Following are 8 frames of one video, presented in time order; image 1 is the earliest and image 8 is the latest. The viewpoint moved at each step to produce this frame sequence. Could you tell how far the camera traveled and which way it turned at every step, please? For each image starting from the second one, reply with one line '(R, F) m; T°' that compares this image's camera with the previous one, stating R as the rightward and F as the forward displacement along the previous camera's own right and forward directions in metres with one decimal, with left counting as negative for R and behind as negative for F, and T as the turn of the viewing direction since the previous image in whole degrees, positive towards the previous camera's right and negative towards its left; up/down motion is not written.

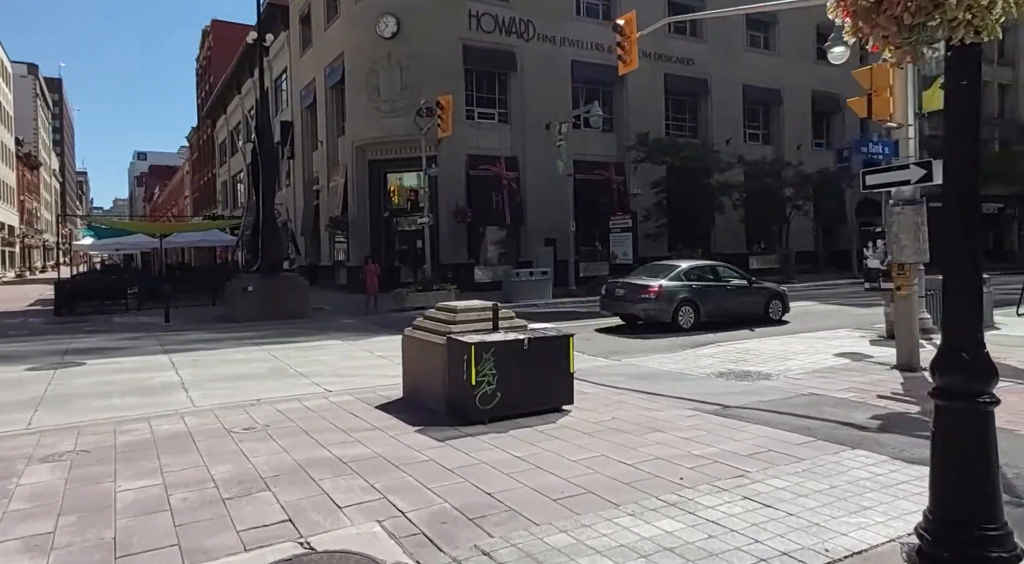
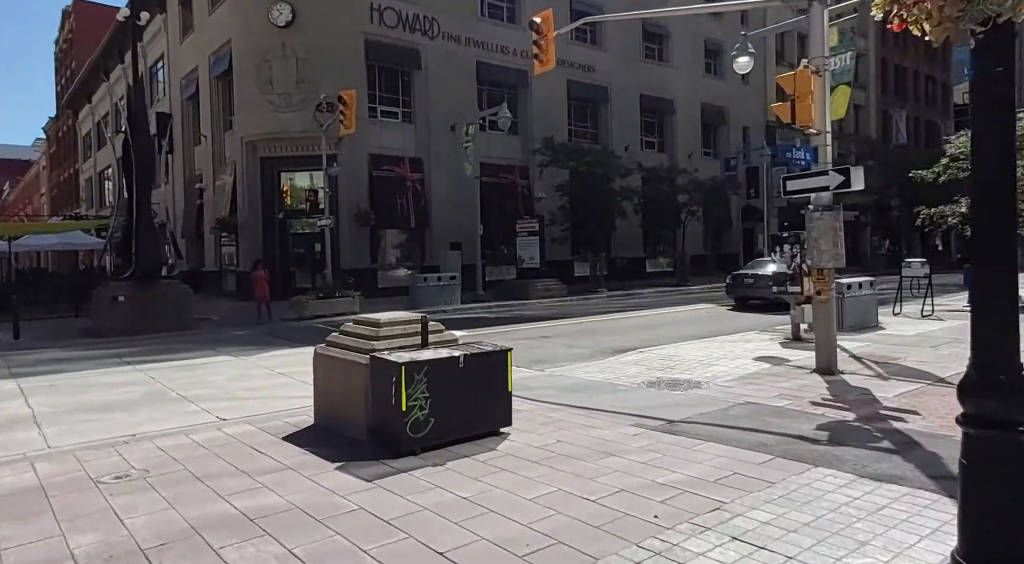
(-0.3, +0.6) m; +8°
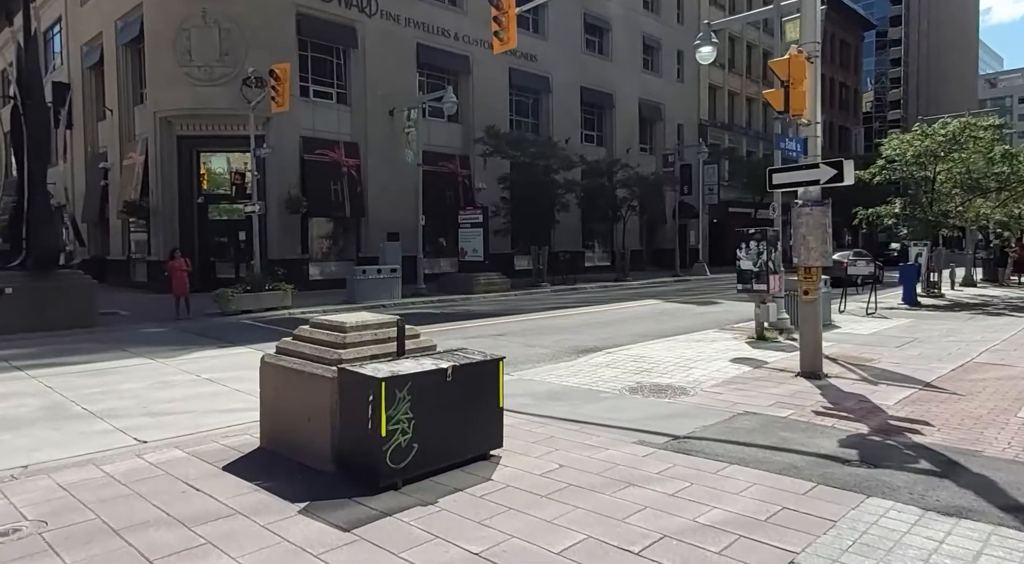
(-0.5, +0.9) m; +6°
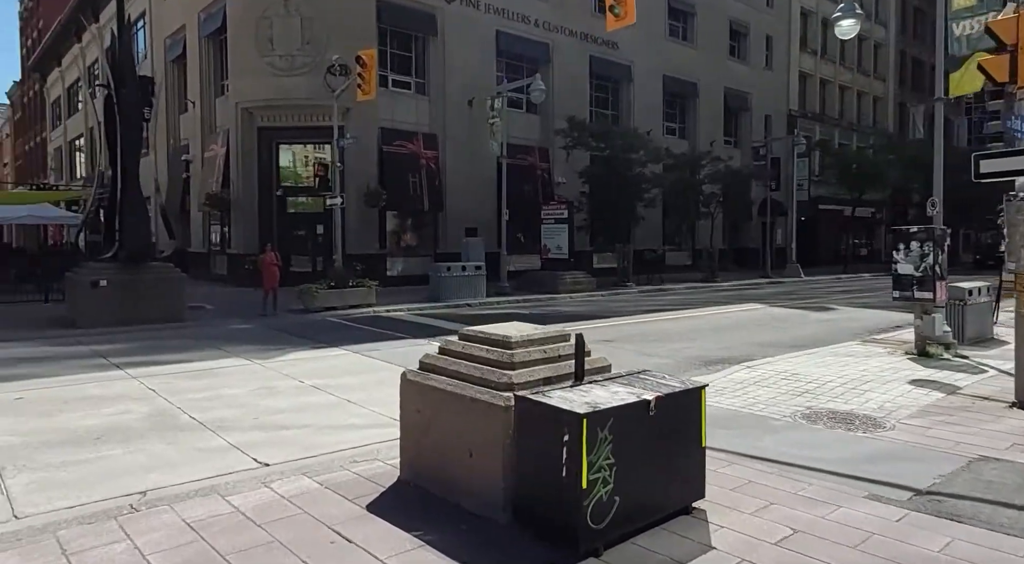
(-0.9, +1.0) m; -4°
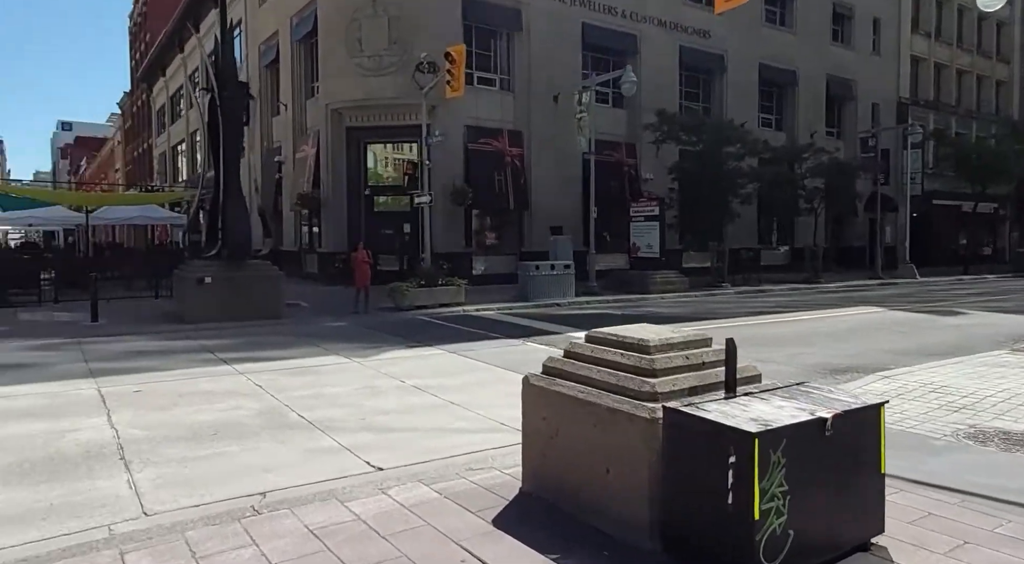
(-0.3, +0.4) m; -6°
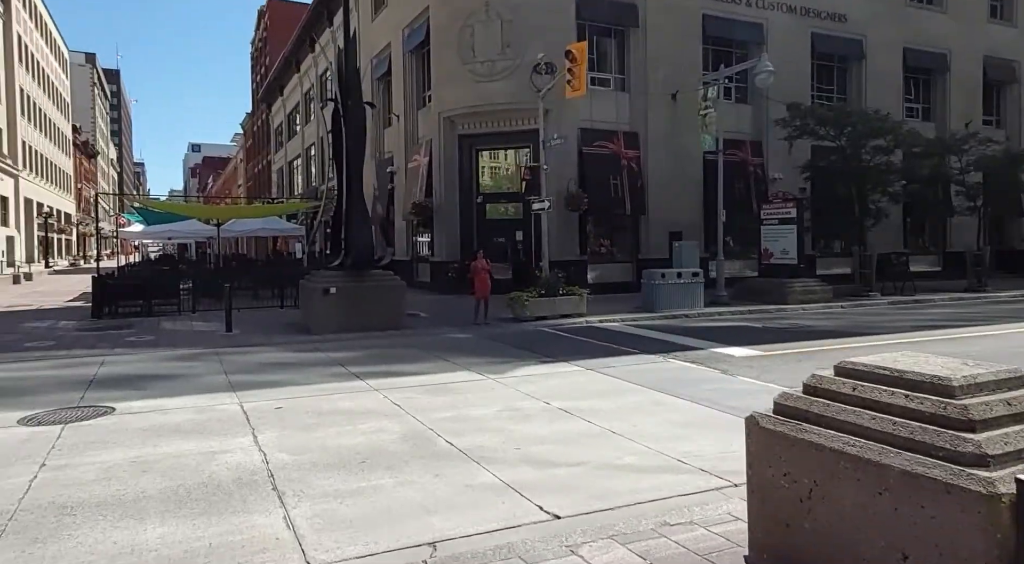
(-0.6, +0.6) m; -8°
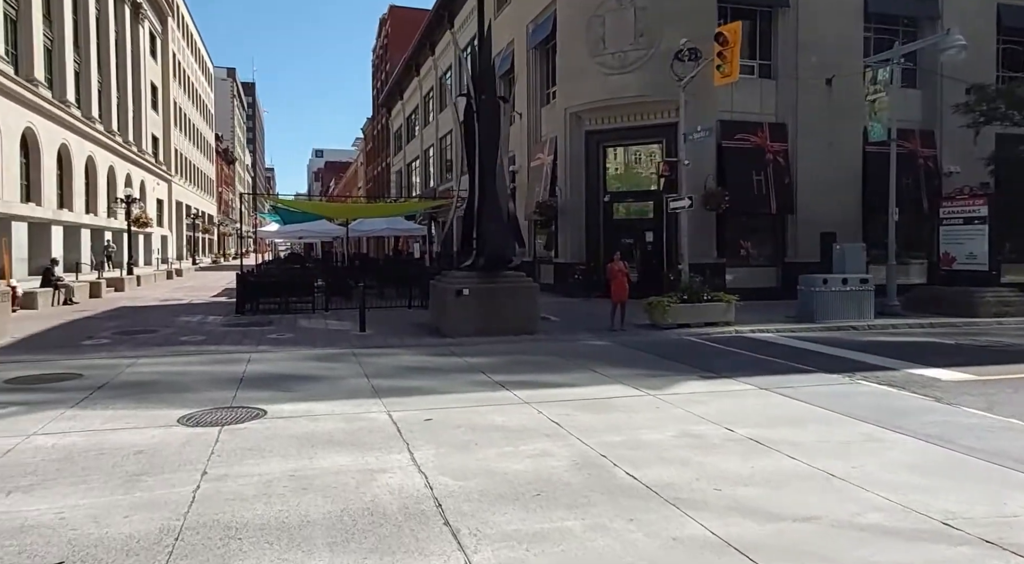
(-0.6, +0.7) m; -9°
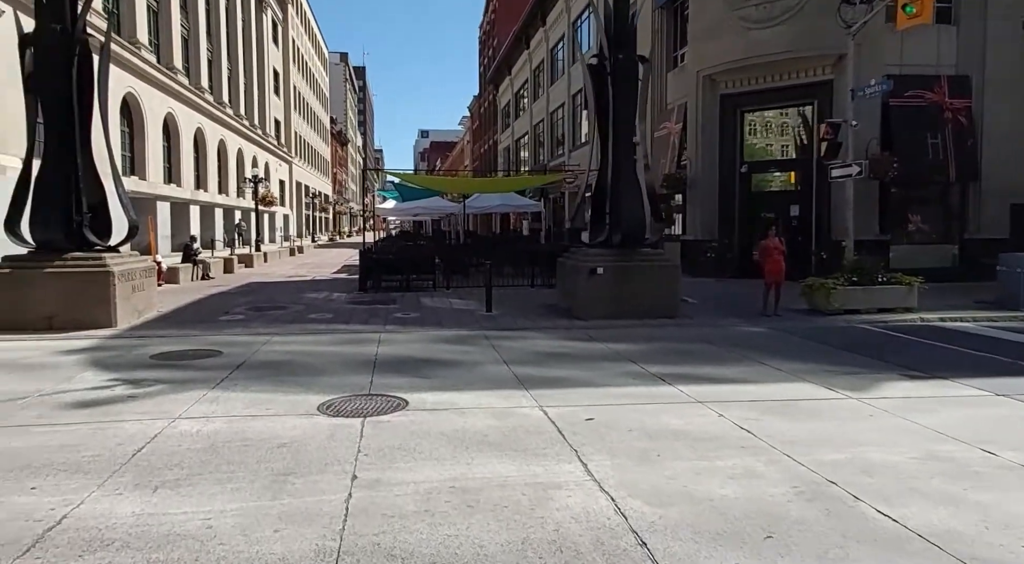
(-0.7, +1.1) m; -8°
